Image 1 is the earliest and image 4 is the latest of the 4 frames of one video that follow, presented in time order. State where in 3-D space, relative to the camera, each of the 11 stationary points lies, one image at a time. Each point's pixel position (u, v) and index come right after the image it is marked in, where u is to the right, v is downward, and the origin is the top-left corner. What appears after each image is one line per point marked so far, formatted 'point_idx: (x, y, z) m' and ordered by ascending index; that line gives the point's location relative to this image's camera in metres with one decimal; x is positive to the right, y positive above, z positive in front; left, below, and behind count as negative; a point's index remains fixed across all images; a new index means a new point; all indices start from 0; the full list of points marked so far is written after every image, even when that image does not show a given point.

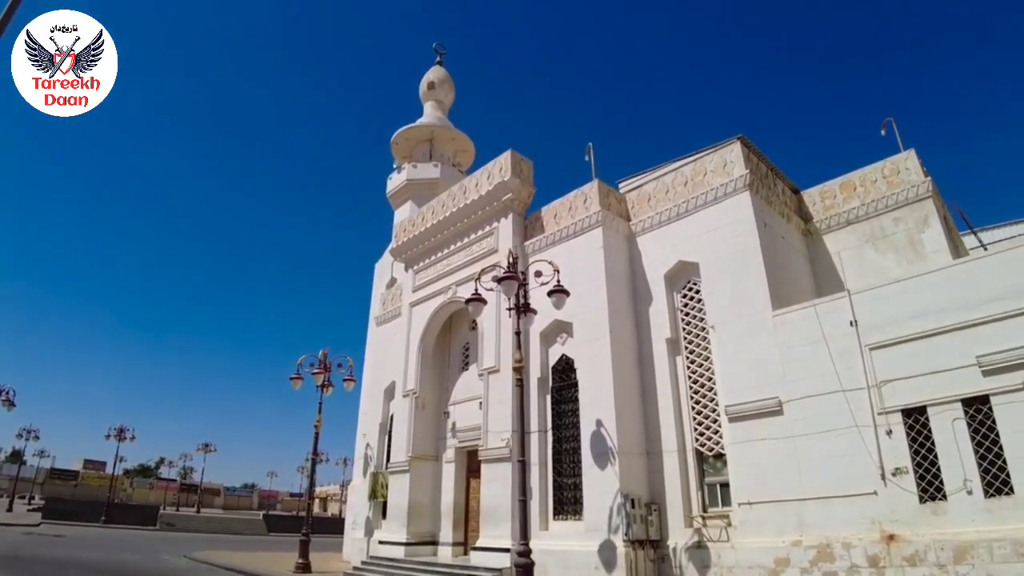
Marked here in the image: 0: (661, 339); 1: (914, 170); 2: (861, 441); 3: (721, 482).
0: (+2.6, -0.9, +10.0) m
1: (+6.8, +2.0, +9.9) m
2: (+4.5, -1.9, +7.6) m
3: (+3.2, -2.9, +8.9) m
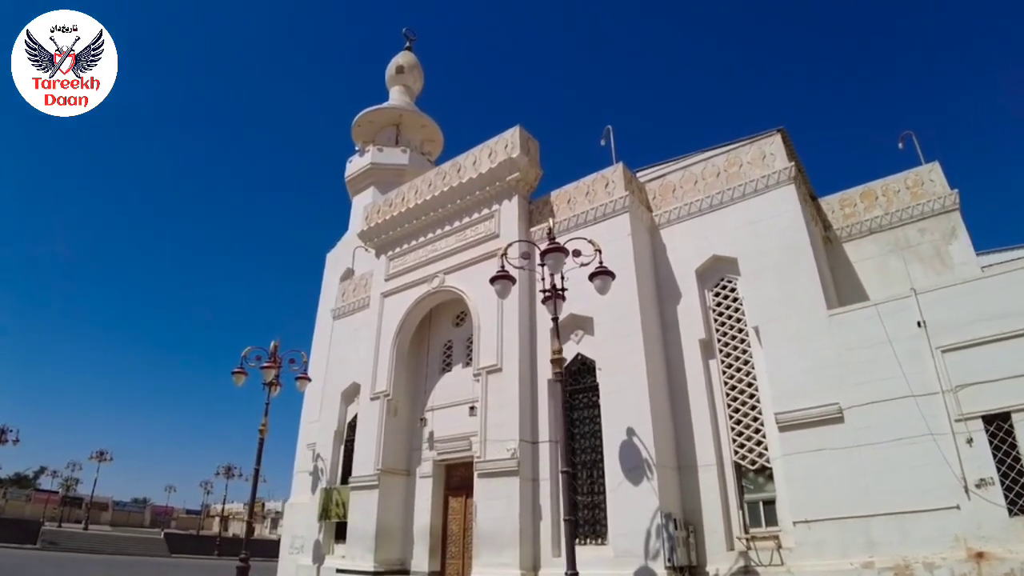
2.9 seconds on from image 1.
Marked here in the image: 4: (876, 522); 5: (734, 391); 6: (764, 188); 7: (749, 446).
0: (+2.8, -0.8, +9.0) m
1: (+7.1, +1.8, +9.8) m
2: (+5.0, -1.9, +6.9) m
3: (+3.4, -2.8, +8.0) m
4: (+4.4, -2.8, +7.0) m
5: (+3.3, -1.5, +8.6) m
6: (+3.9, +1.5, +9.1) m
7: (+3.3, -2.2, +8.2) m
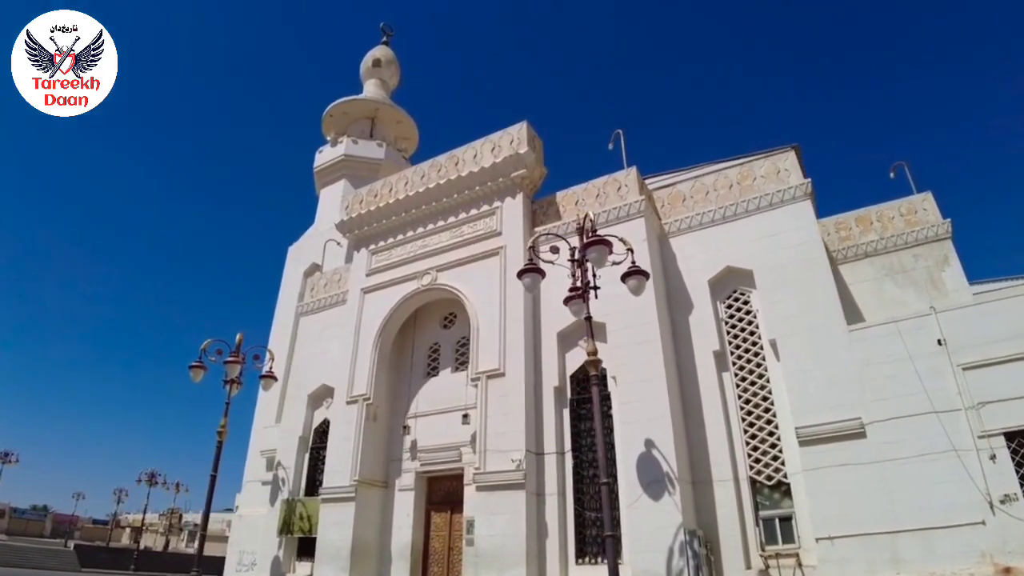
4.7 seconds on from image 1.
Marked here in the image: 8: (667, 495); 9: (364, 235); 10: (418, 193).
0: (+2.9, -0.9, +8.8) m
1: (+7.2, +1.3, +10.1) m
2: (+5.3, -2.1, +6.9) m
3: (+3.5, -3.0, +7.7) m
4: (+4.6, -3.0, +6.9) m
5: (+3.4, -1.7, +8.4) m
6: (+4.1, +1.3, +9.0) m
7: (+3.4, -2.4, +8.0) m
8: (+1.9, -2.6, +7.4) m
9: (-3.0, +1.1, +11.8) m
10: (-1.8, +1.8, +11.1) m
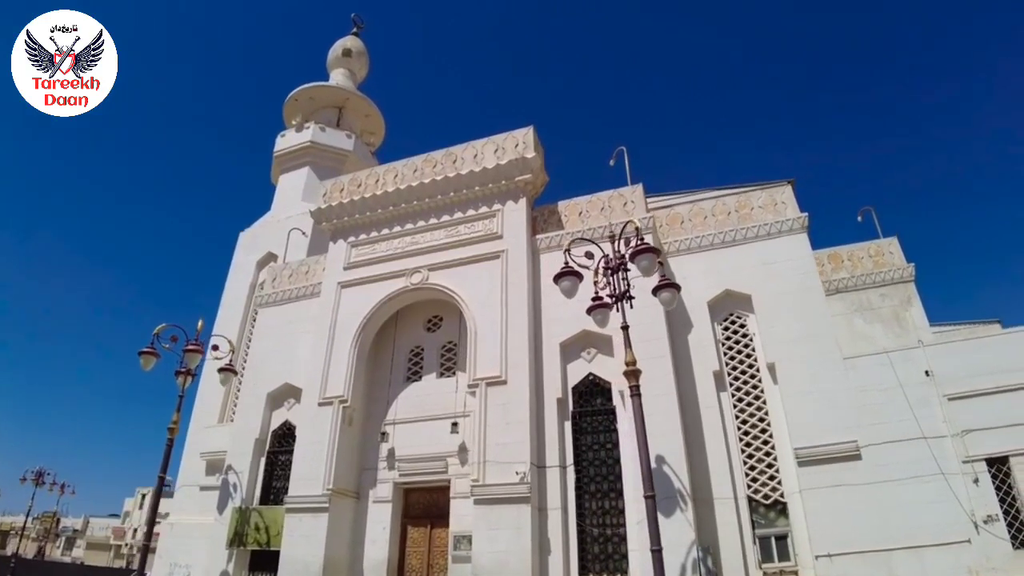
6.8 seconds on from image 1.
0: (+2.9, -1.2, +8.9) m
1: (+7.2, +0.6, +11.0) m
2: (+5.5, -2.6, +7.4) m
3: (+3.5, -3.3, +7.9) m
4: (+4.7, -3.4, +7.2) m
5: (+3.4, -2.0, +8.5) m
6: (+4.3, +0.9, +9.4) m
7: (+3.5, -2.7, +8.1) m
8: (+2.1, -2.8, +7.3) m
9: (-3.2, +1.2, +11.1) m
10: (-1.8, +1.8, +10.6) m
